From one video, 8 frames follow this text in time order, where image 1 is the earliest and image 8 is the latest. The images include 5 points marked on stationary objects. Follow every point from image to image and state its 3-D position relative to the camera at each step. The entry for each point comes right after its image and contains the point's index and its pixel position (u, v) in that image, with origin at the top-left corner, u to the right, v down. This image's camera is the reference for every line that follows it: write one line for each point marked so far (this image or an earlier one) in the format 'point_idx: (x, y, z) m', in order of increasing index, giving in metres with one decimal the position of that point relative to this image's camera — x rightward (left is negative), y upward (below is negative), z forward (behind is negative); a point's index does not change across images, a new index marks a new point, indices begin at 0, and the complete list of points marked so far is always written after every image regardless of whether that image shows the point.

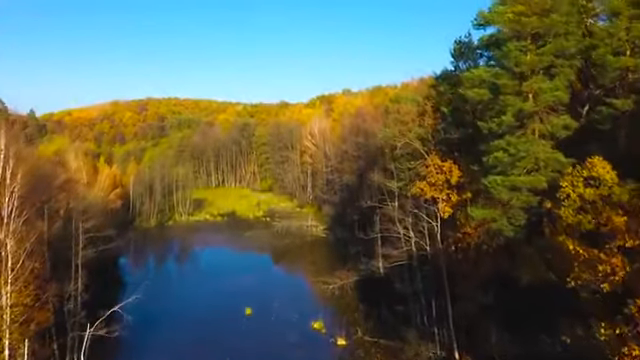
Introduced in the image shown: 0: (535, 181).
0: (+5.5, 0.0, +15.5) m
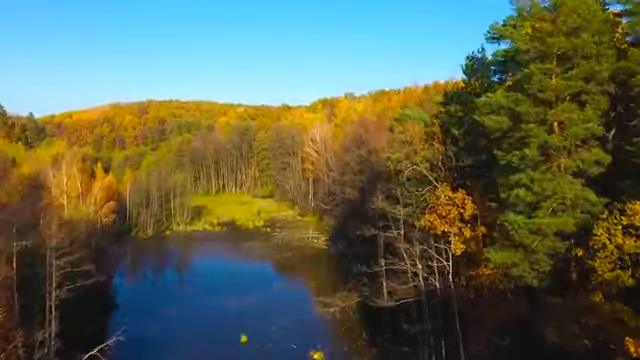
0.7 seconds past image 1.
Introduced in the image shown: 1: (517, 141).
0: (+5.5, -1.0, +13.6) m
1: (+4.9, +0.9, +15.1) m
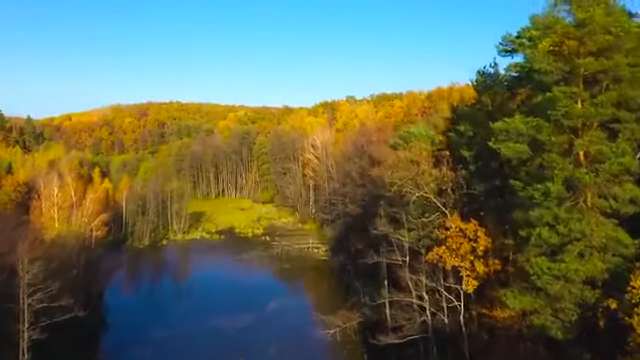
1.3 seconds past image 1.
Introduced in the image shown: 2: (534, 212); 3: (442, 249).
0: (+5.4, -1.8, +12.0) m
1: (+4.9, +0.2, +13.5) m
2: (+4.6, -0.7, +12.9) m
3: (+3.3, -1.9, +16.4) m
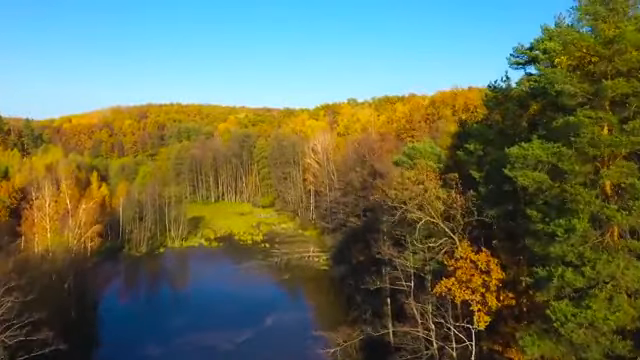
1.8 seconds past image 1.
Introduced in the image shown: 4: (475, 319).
0: (+5.3, -2.4, +10.6) m
1: (+4.8, -0.5, +12.2) m
2: (+4.5, -1.4, +11.6) m
3: (+3.3, -2.5, +15.1) m
4: (+3.8, -3.4, +14.7) m
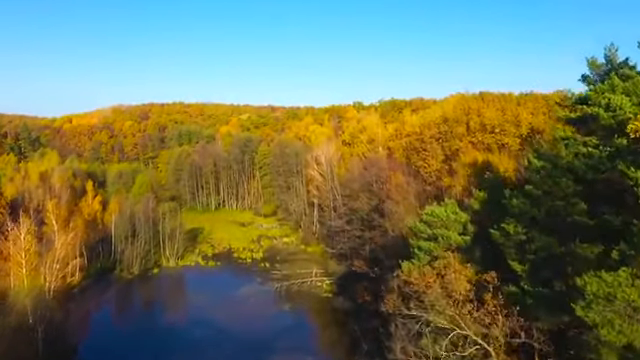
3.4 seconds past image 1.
0: (+5.2, -4.6, +6.7) m
1: (+4.7, -2.6, +8.3) m
2: (+4.4, -3.5, +7.7) m
3: (+3.1, -4.6, +11.2) m
4: (+3.7, -5.5, +10.8) m
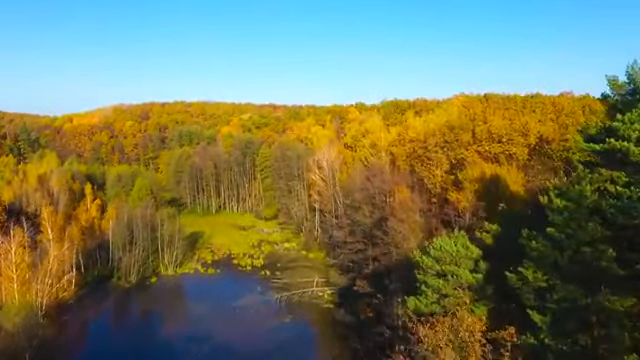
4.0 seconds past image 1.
0: (+5.1, -5.4, +5.4) m
1: (+4.6, -3.5, +7.0) m
2: (+4.3, -4.3, +6.4) m
3: (+3.1, -5.5, +9.9) m
4: (+3.6, -6.3, +9.6) m
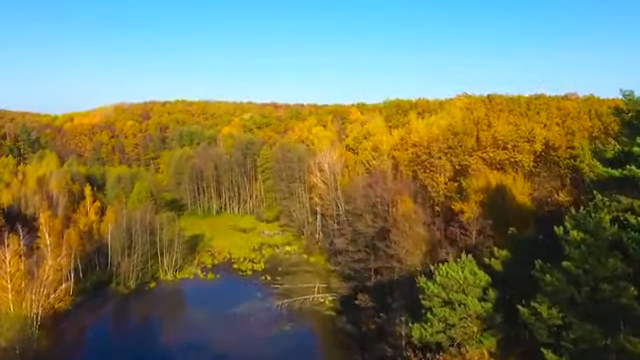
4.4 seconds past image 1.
0: (+5.1, -6.0, +4.6) m
1: (+4.6, -4.1, +6.2) m
2: (+4.3, -4.9, +5.6) m
3: (+3.1, -6.0, +9.1) m
4: (+3.6, -6.9, +8.7) m
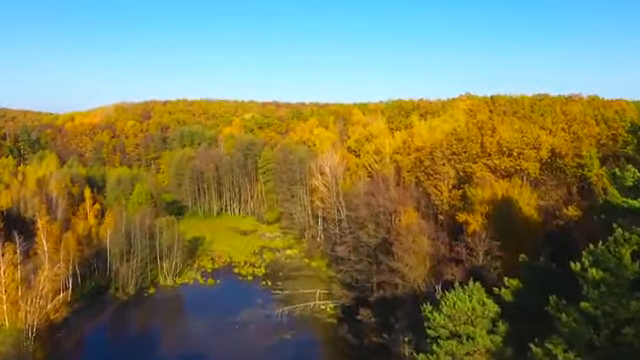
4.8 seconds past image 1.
0: (+5.1, -6.7, +3.8) m
1: (+4.5, -4.7, +5.4) m
2: (+4.3, -5.5, +4.8) m
3: (+3.1, -6.6, +8.3) m
4: (+3.6, -7.5, +8.0) m
